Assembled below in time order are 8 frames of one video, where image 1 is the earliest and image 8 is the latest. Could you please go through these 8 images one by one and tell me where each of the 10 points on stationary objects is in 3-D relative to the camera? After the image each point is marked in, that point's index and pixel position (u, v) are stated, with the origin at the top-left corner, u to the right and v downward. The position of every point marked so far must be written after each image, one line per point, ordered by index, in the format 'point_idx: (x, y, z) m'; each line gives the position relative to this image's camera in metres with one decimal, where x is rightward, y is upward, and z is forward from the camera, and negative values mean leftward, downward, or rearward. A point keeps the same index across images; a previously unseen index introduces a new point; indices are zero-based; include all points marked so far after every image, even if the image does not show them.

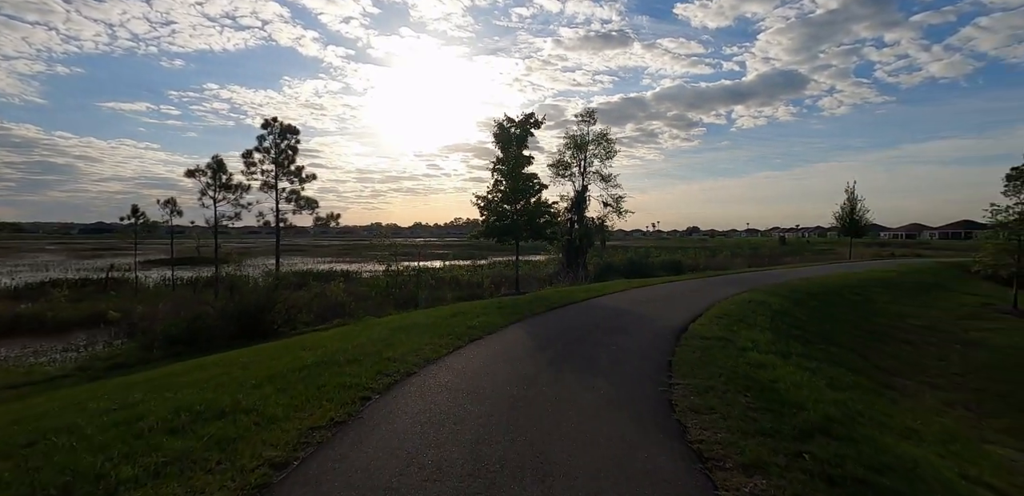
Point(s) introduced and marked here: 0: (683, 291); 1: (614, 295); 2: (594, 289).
0: (+6.2, -1.6, +16.5) m
1: (+3.4, -1.6, +15.4) m
2: (+3.6, -1.7, +19.4) m
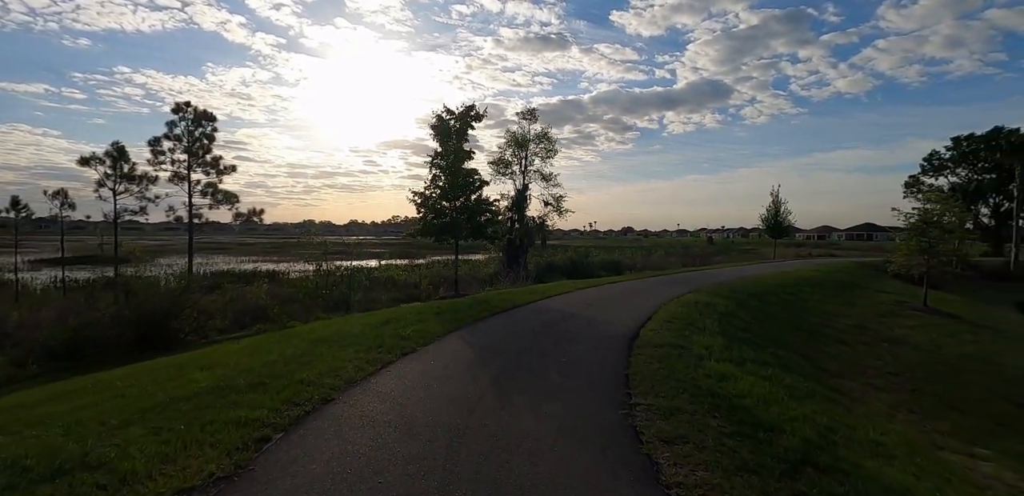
0: (+4.1, -1.6, +16.1) m
1: (+1.5, -1.6, +14.7) m
2: (+1.2, -1.7, +18.7) m
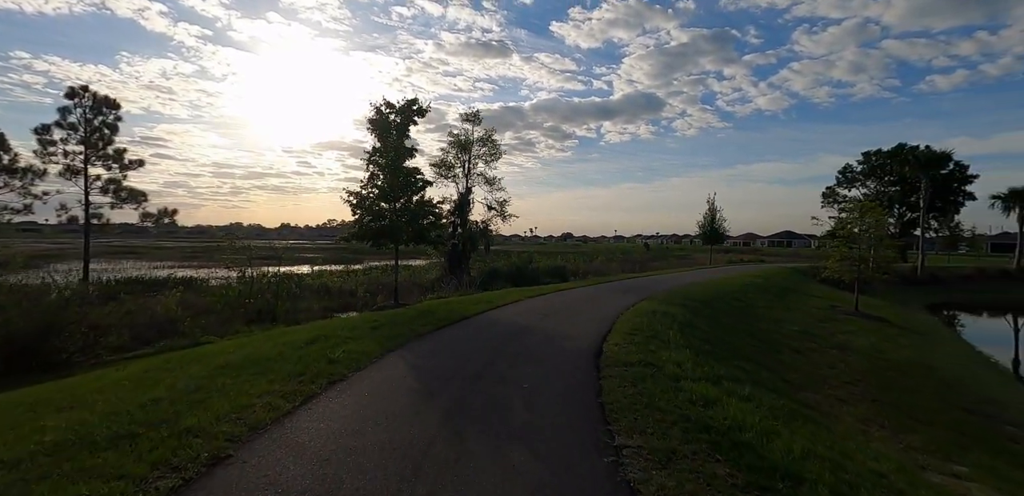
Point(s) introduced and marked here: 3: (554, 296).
0: (+2.3, -1.8, +15.4) m
1: (-0.1, -1.8, +13.6) m
2: (-0.9, -1.9, +17.6) m
3: (+1.6, -1.8, +16.8) m
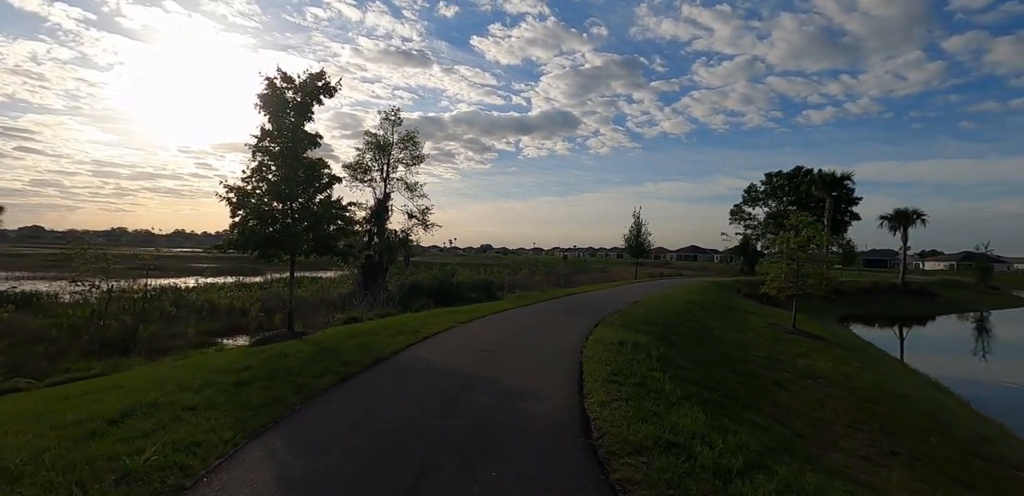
0: (+0.4, -2.2, +12.7) m
1: (-1.6, -2.1, +10.6) m
2: (-3.2, -2.4, +14.3) m
3: (-0.6, -2.3, +14.1) m
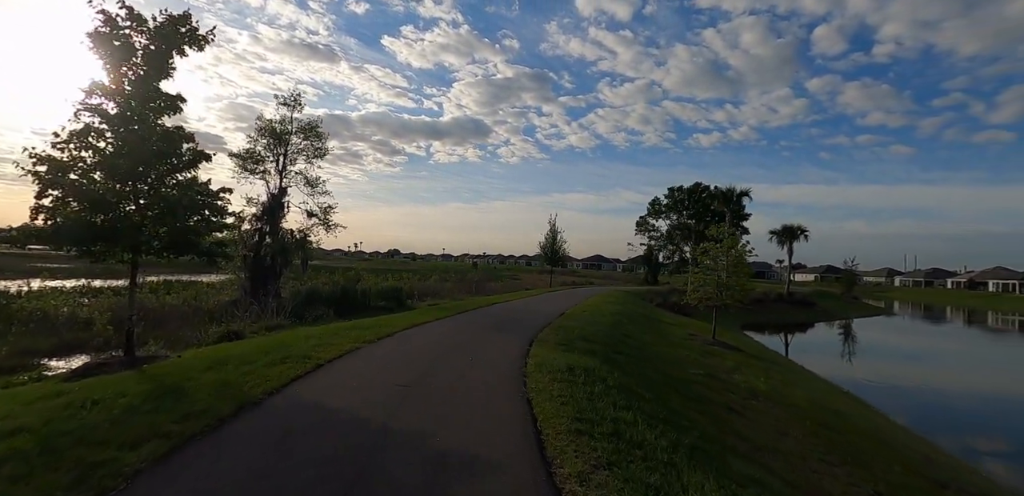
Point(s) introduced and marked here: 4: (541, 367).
0: (-1.4, -2.3, +10.6) m
1: (-3.0, -2.1, +8.1) m
2: (-5.2, -2.4, +11.4) m
3: (-2.6, -2.4, +11.7) m
4: (+0.5, -2.2, +8.5) m
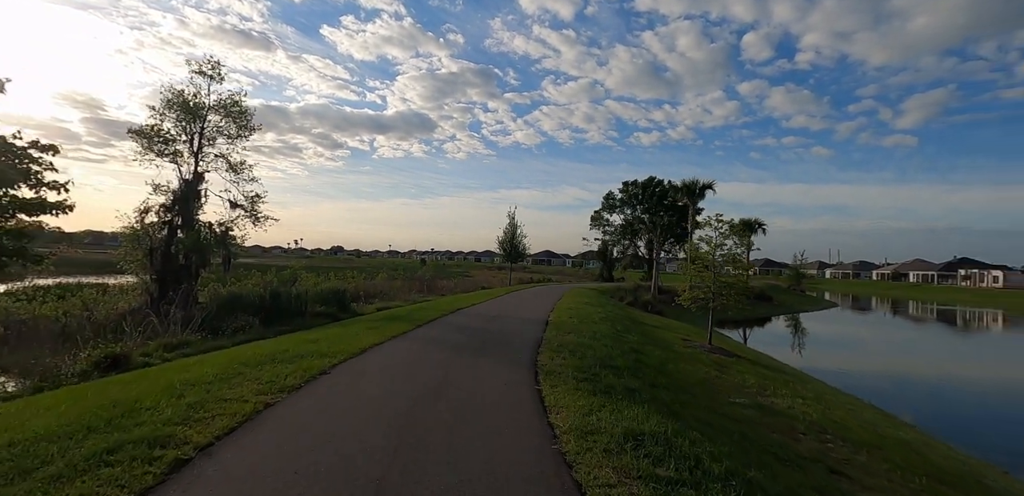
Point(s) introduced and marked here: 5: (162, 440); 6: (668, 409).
0: (-1.3, -2.2, +6.9) m
1: (-2.7, -2.1, +4.2) m
2: (-5.2, -2.3, +7.3) m
3: (-2.7, -2.3, +7.8) m
4: (+0.8, -2.1, +5.0) m
5: (-3.9, -2.1, +4.7) m
6: (+2.3, -2.4, +6.7) m
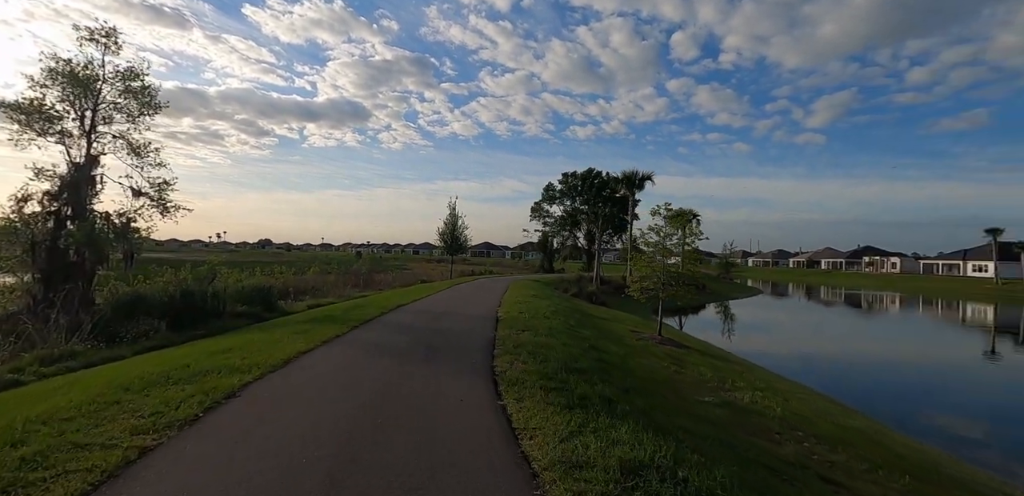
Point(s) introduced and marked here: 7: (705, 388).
0: (-1.8, -2.1, +5.5) m
1: (-2.8, -2.0, +2.7) m
2: (-5.8, -2.2, +5.4) m
3: (-3.3, -2.1, +6.3) m
4: (+0.5, -2.0, +4.0) m
5: (-4.0, -2.1, +3.1) m
6: (+1.8, -2.2, +5.8) m
7: (+4.6, -3.2, +10.5) m
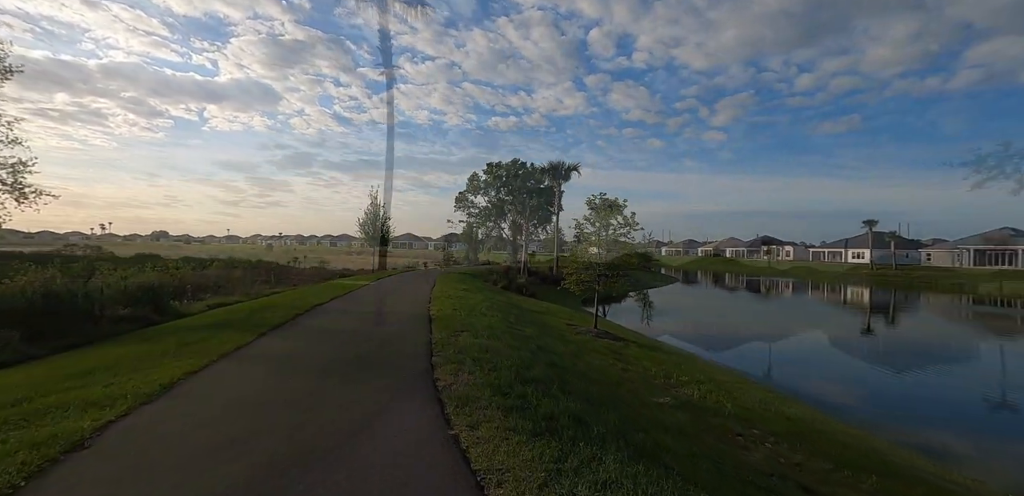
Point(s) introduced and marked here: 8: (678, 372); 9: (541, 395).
0: (-2.2, -2.1, +4.1) m
1: (-2.7, -2.1, +1.2) m
2: (-6.1, -2.2, +3.4) m
3: (-3.8, -2.1, +4.6) m
4: (+0.4, -2.0, +3.0) m
5: (-4.0, -2.1, +1.3) m
6: (+1.4, -2.2, +5.0) m
7: (+3.3, -3.0, +10.0) m
8: (+4.8, -3.5, +12.7) m
9: (+0.6, -2.0, +6.1) m
